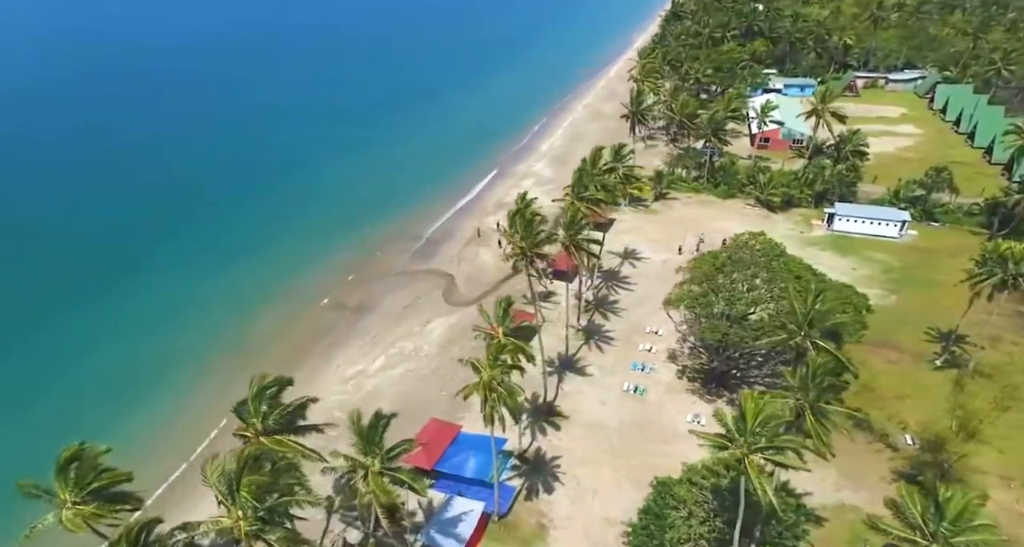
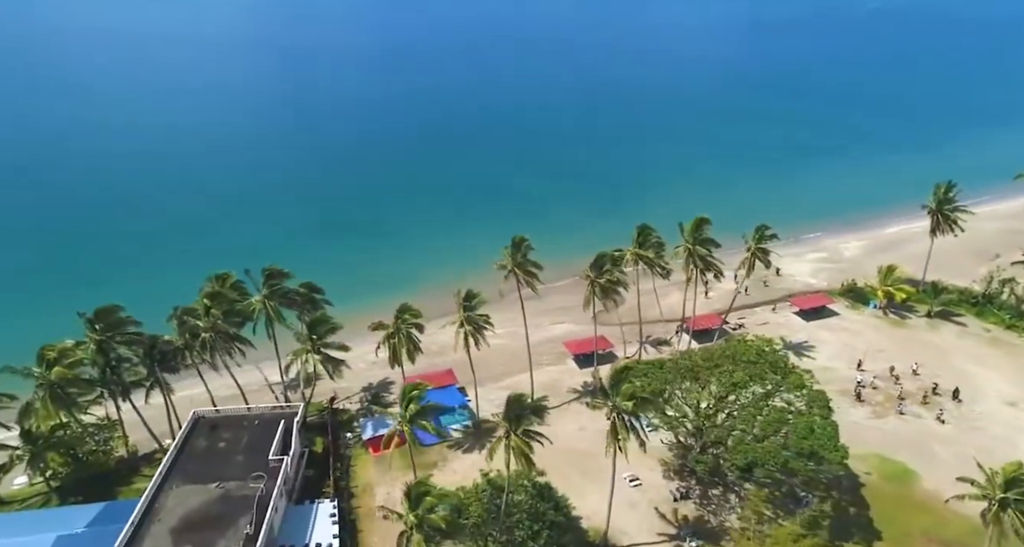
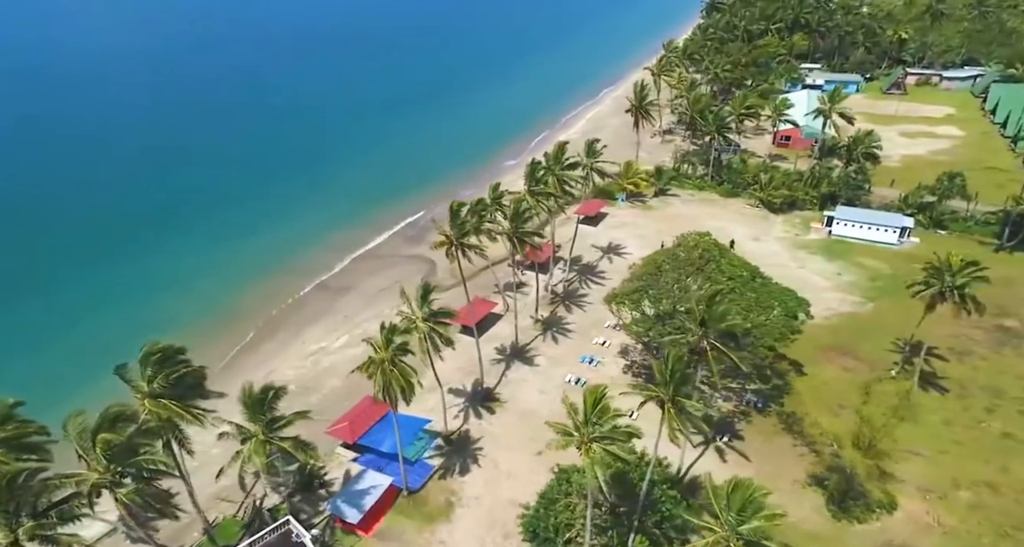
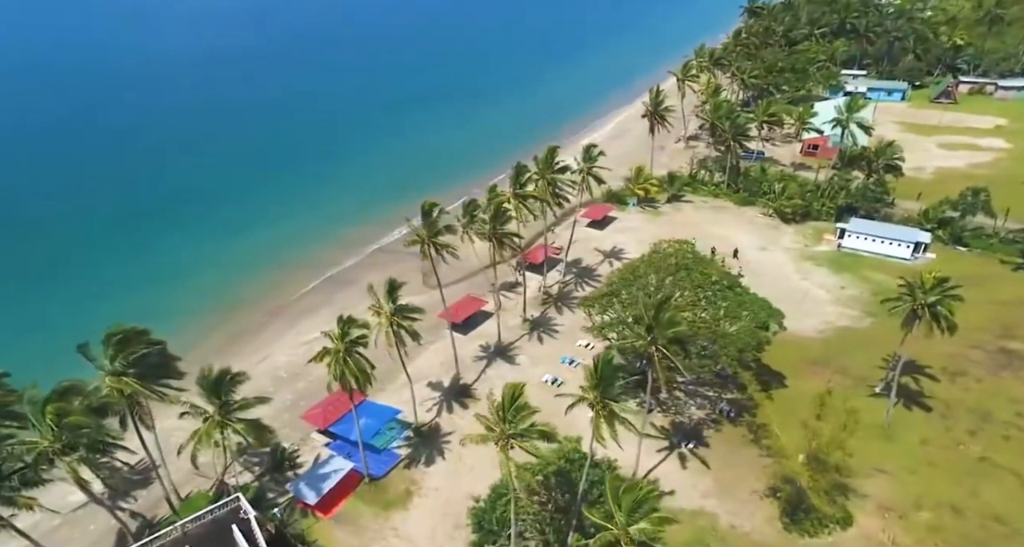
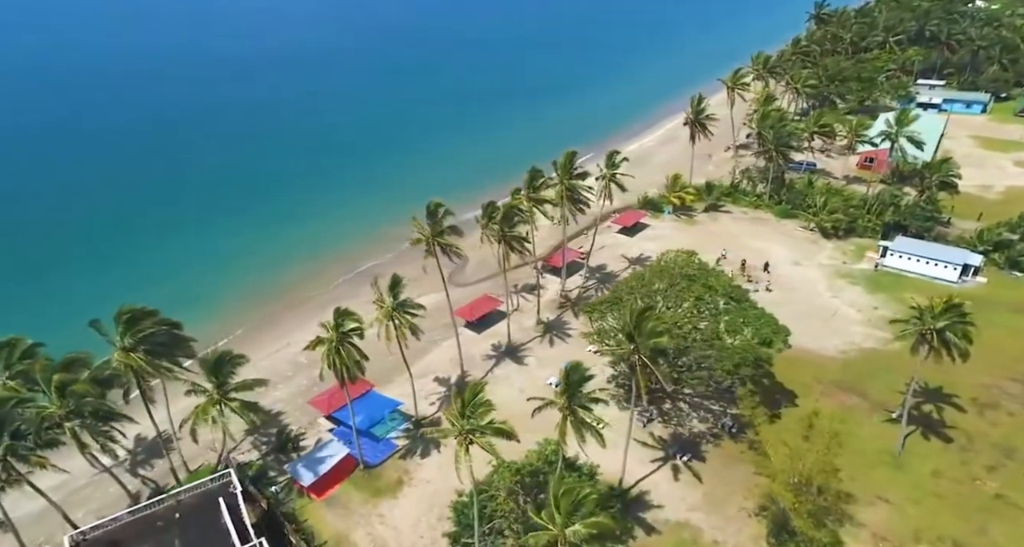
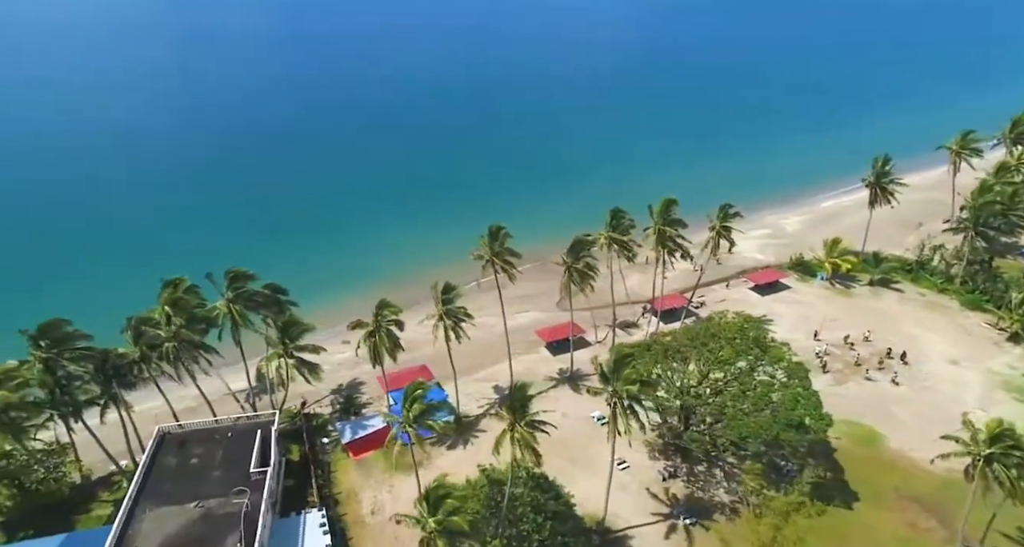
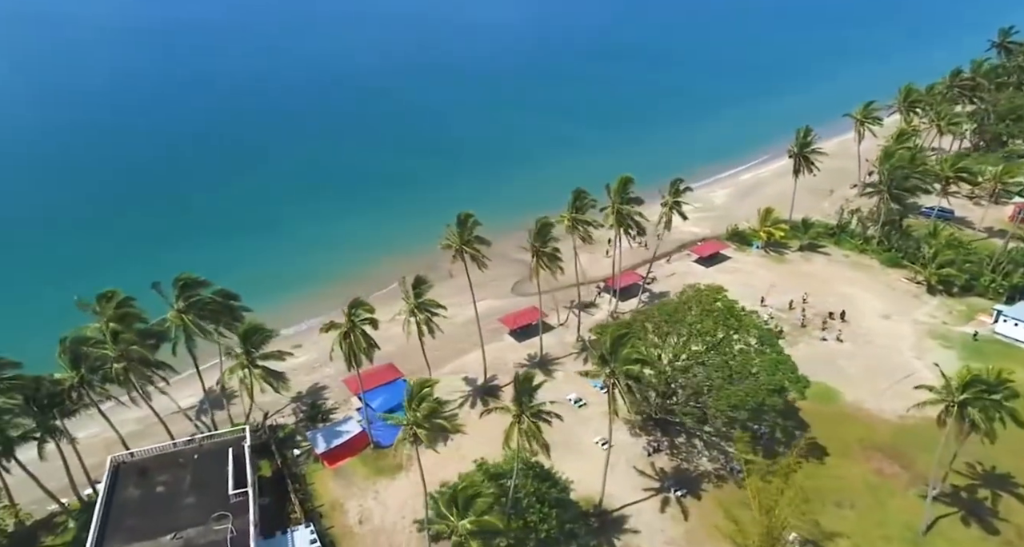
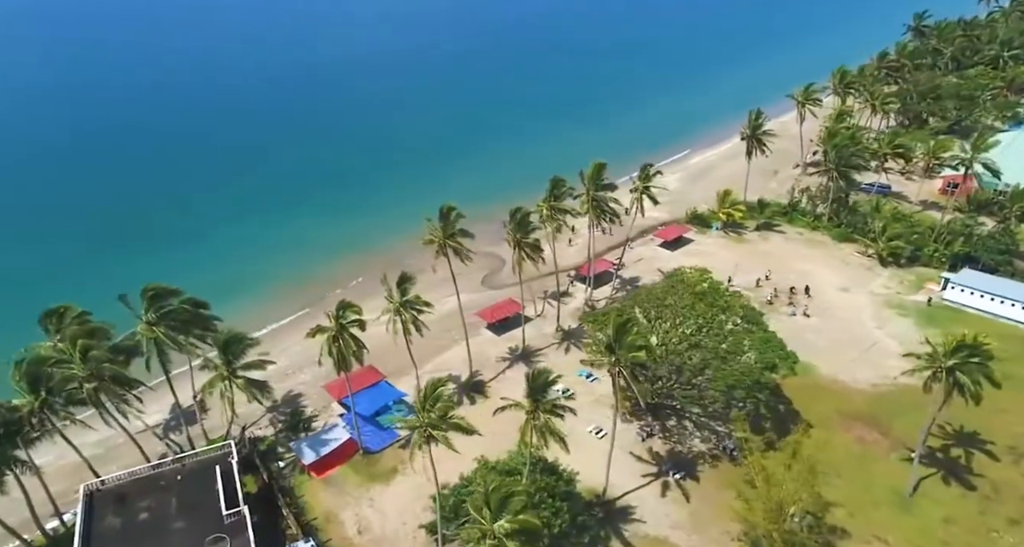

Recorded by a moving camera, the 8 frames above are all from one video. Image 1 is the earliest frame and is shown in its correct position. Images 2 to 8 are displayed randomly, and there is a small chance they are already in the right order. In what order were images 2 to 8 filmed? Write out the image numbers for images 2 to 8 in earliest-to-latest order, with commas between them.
3, 4, 5, 8, 7, 6, 2
